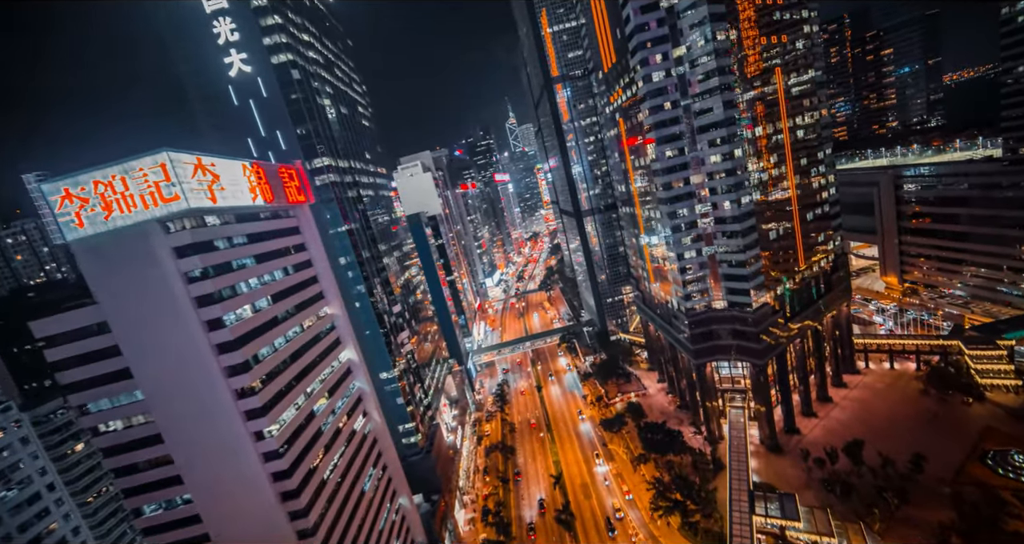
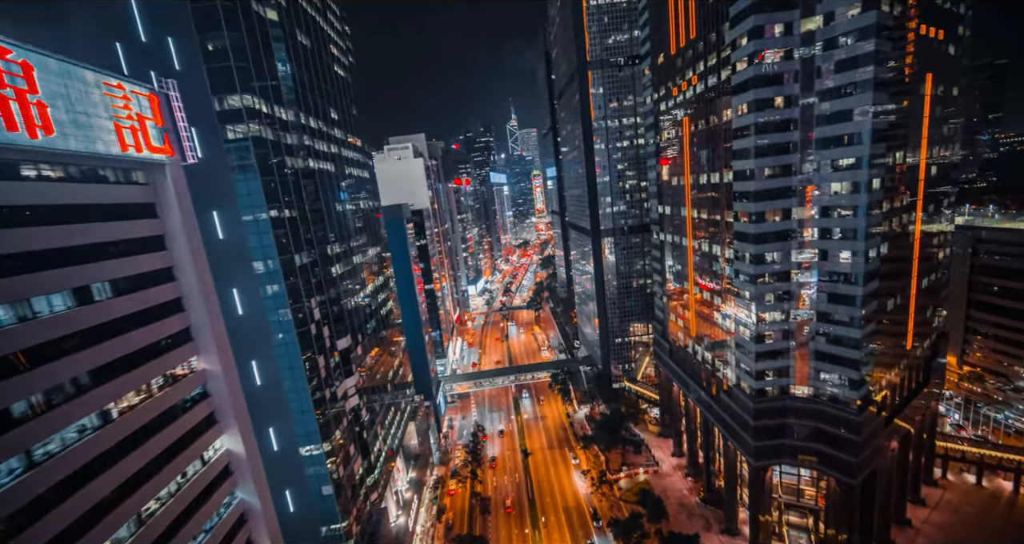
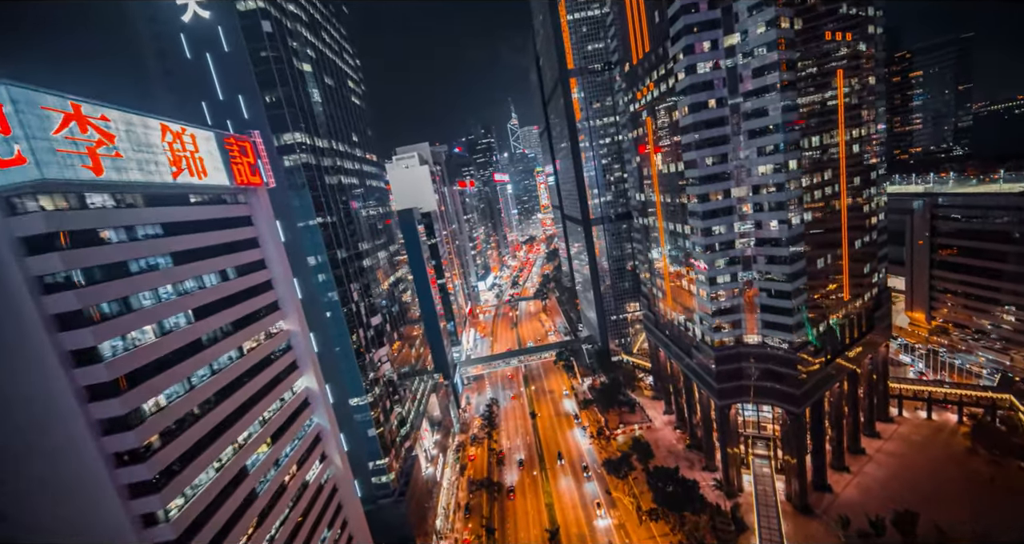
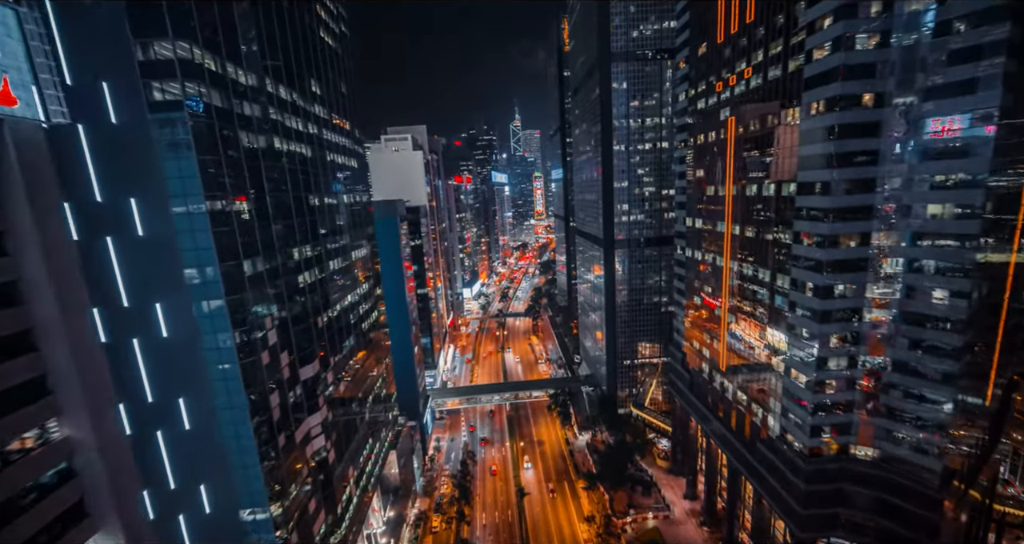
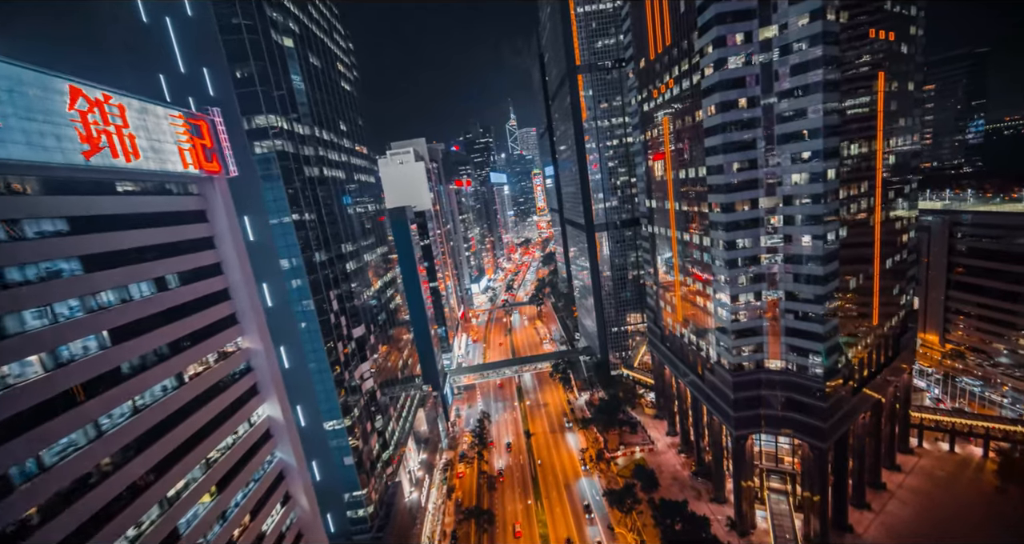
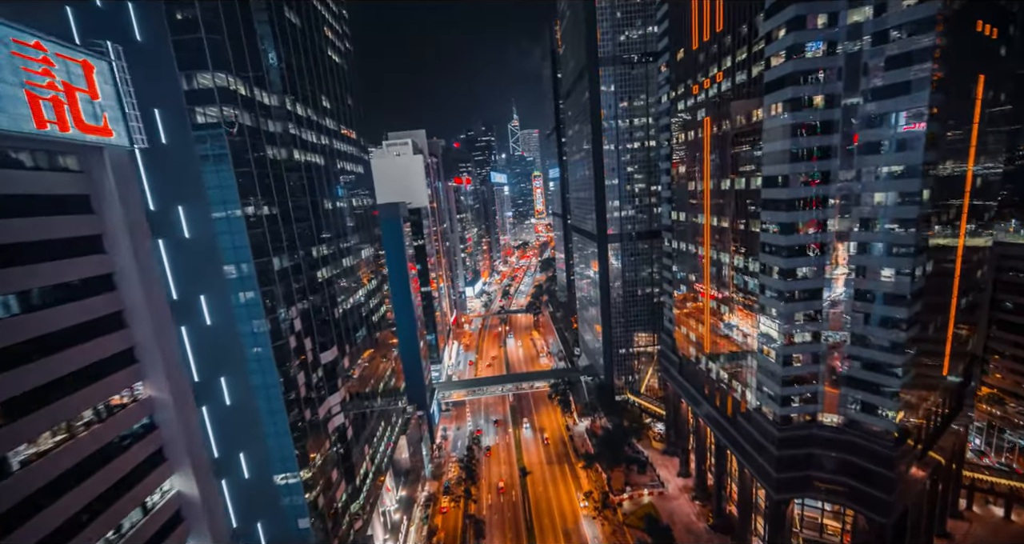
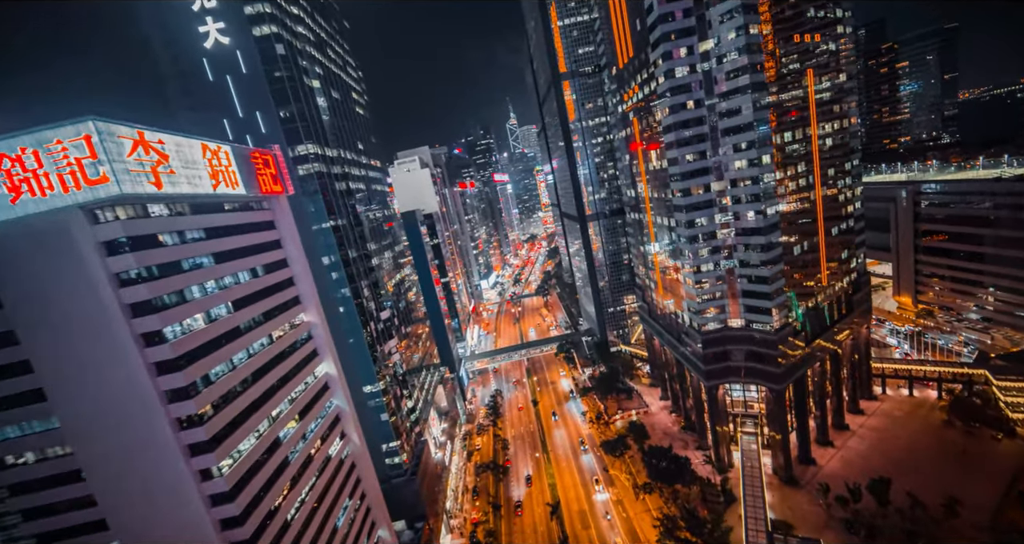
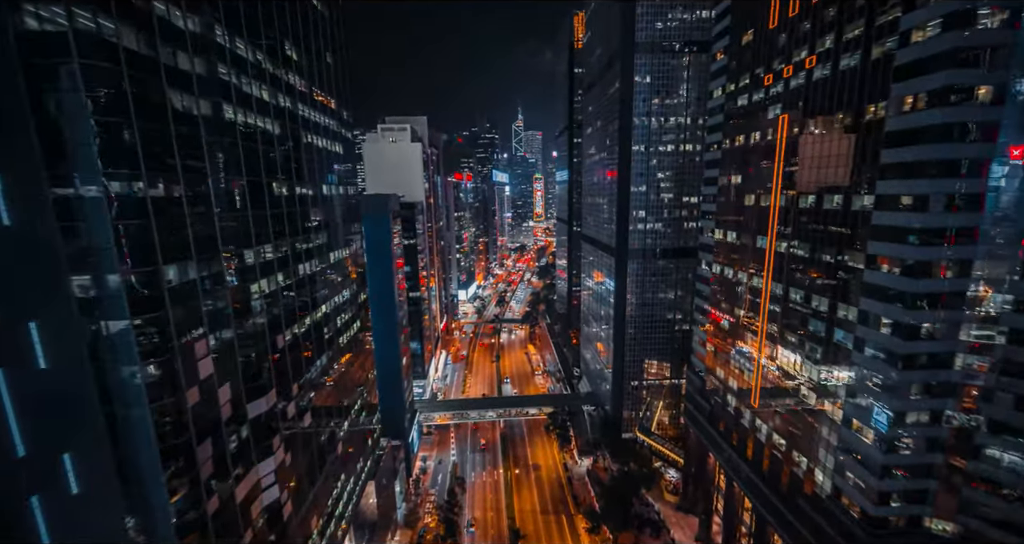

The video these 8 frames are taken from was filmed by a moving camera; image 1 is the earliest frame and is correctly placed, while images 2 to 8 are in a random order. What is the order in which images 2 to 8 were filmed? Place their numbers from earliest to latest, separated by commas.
7, 3, 5, 2, 6, 4, 8
